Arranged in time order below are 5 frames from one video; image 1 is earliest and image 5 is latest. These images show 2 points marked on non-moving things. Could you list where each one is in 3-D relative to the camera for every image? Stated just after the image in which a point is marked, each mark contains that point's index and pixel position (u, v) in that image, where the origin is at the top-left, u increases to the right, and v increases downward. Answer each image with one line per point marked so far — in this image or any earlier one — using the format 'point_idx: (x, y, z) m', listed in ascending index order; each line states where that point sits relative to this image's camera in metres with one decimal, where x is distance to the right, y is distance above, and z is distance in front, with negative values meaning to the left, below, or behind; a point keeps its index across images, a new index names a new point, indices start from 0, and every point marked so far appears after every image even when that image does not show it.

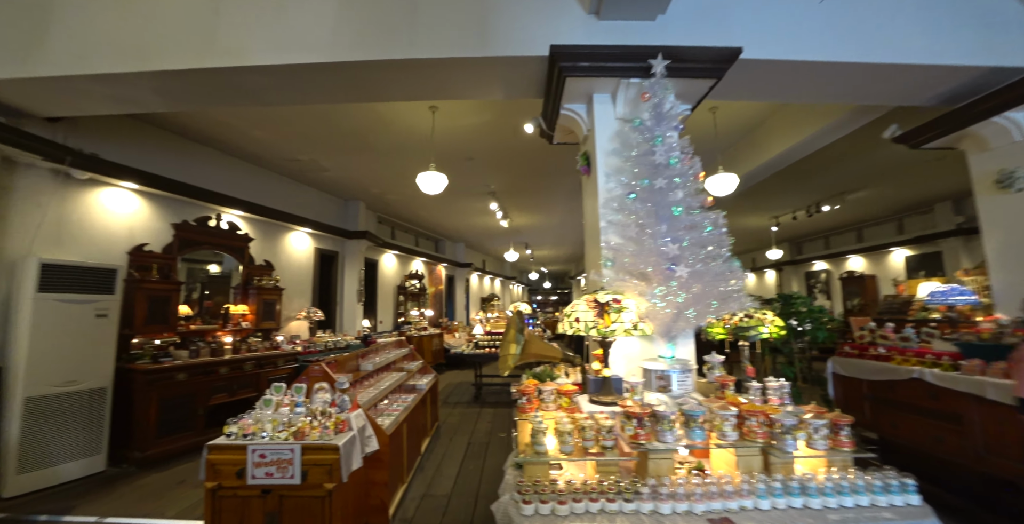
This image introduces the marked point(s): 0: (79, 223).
0: (-4.4, +0.4, +3.9) m
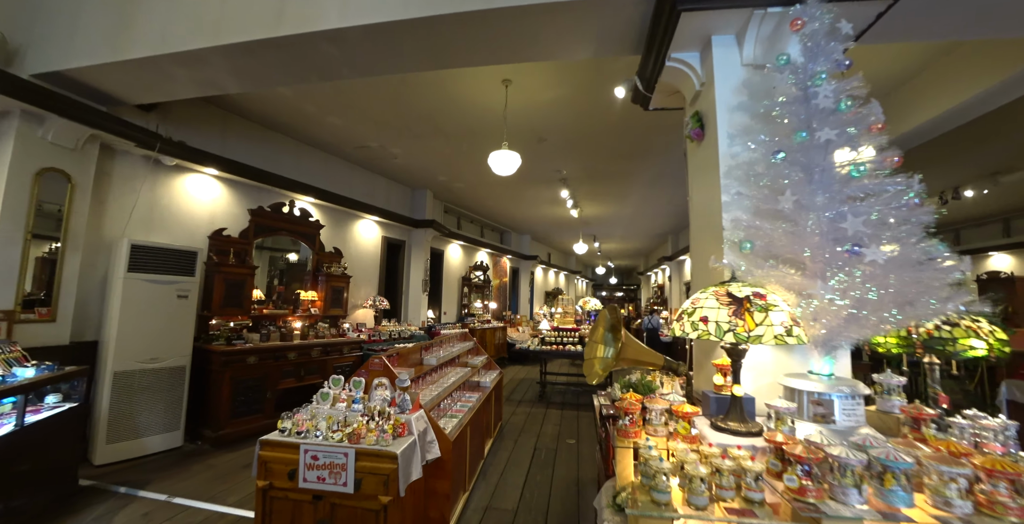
0: (-3.7, +0.6, +4.1) m
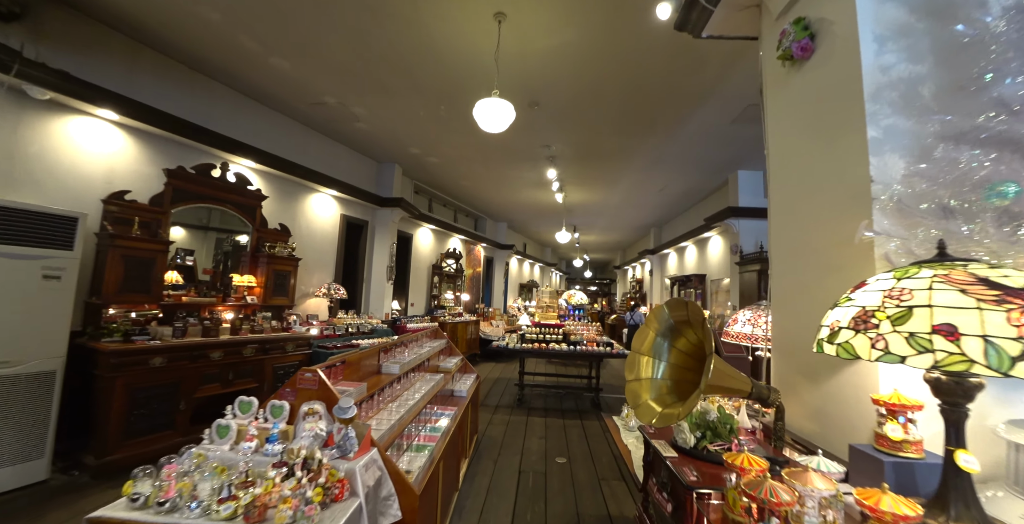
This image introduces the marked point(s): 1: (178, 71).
0: (-3.8, +0.8, +3.0) m
1: (-3.4, +1.9, +3.9) m
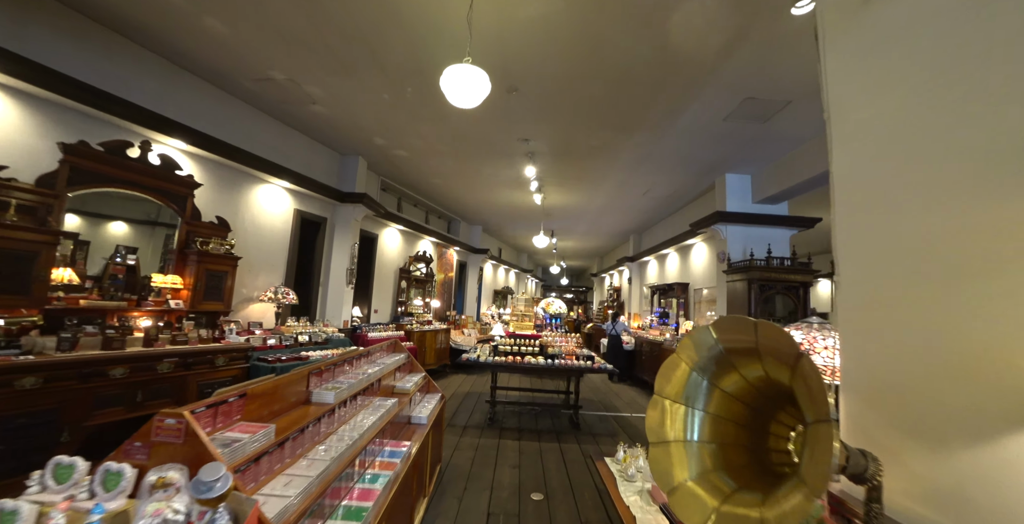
0: (-3.9, +0.9, +2.3) m
1: (-3.6, +2.0, +3.2) m
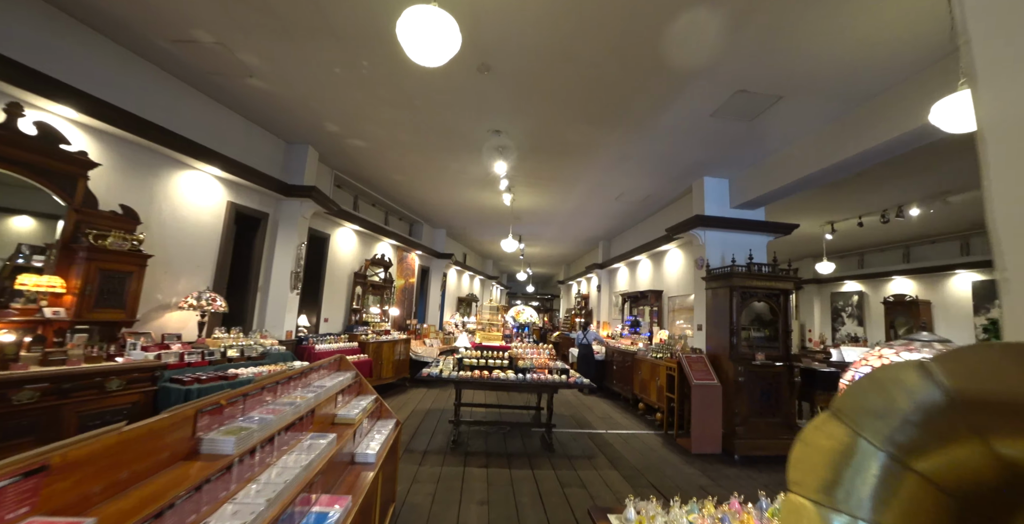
0: (-4.0, +0.9, +1.5) m
1: (-3.8, +2.0, +2.4) m
